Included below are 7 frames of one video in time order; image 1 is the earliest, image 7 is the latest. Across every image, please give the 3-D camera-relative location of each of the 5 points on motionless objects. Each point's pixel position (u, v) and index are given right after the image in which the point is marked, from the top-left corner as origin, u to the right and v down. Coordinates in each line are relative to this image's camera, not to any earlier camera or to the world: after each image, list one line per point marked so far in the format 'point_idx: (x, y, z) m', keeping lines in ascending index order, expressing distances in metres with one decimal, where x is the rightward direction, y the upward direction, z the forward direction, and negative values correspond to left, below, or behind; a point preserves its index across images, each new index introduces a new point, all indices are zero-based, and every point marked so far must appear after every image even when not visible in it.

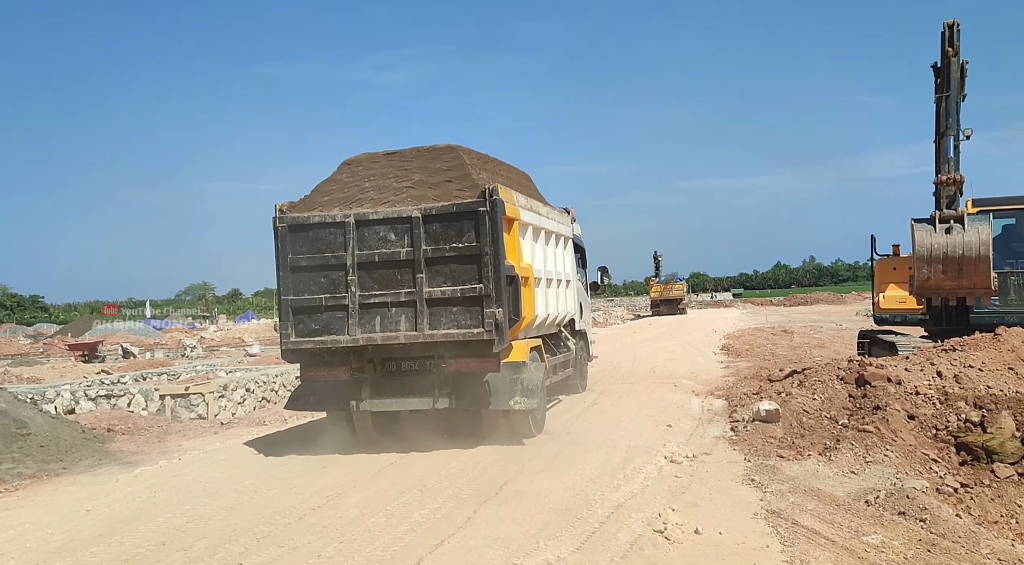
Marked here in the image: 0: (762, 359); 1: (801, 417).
0: (+5.1, -1.6, +16.0) m
1: (+3.1, -1.4, +8.4) m
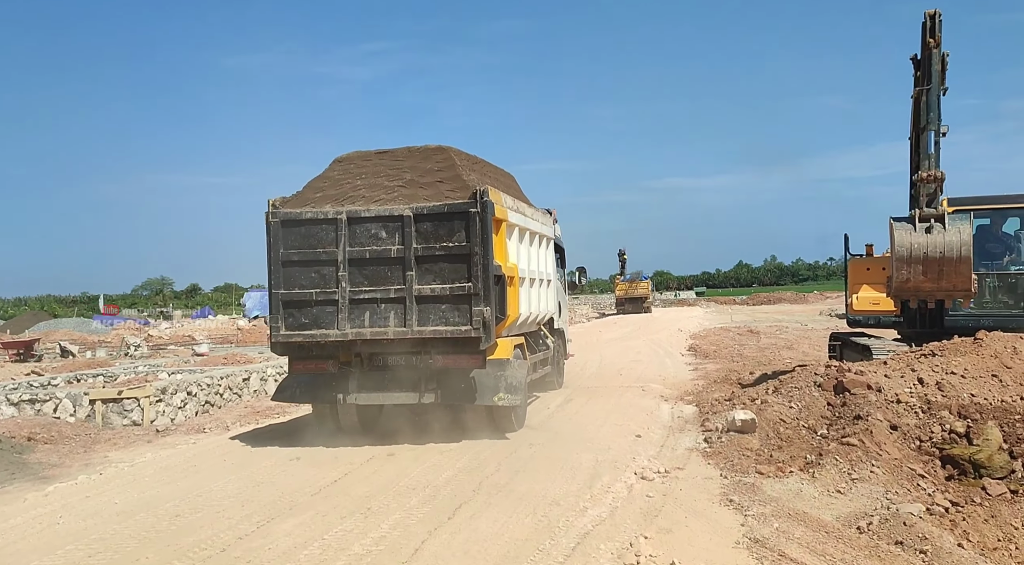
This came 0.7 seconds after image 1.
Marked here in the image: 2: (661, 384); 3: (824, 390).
0: (+4.3, -1.6, +15.6) m
1: (+2.7, -1.5, +7.9) m
2: (+2.3, -1.6, +12.3) m
3: (+3.4, -1.2, +8.5) m
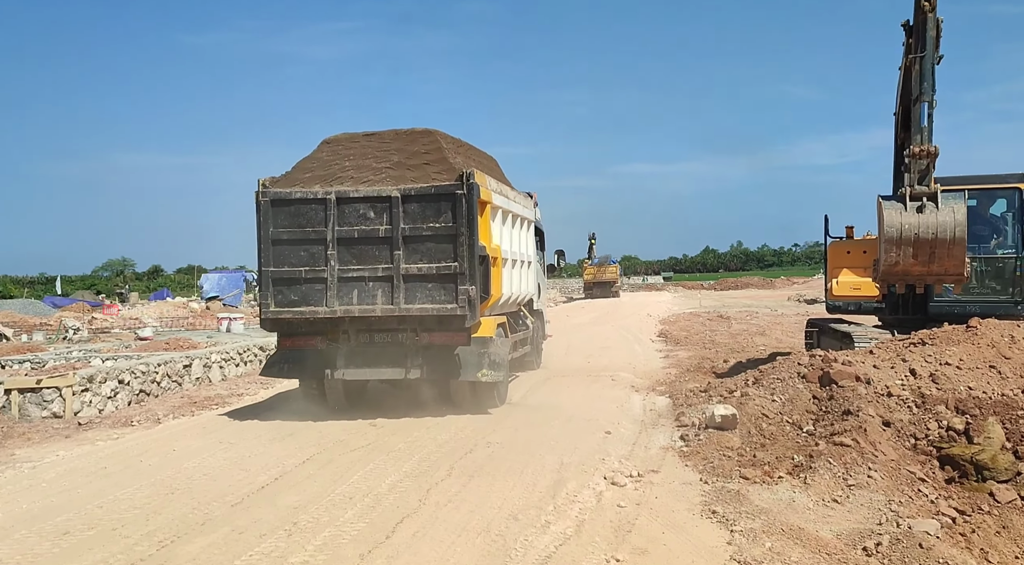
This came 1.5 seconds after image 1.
0: (+3.6, -1.3, +14.9) m
1: (+2.3, -1.3, +7.2) m
2: (+1.7, -1.3, +11.6) m
3: (+2.9, -1.0, +7.8) m
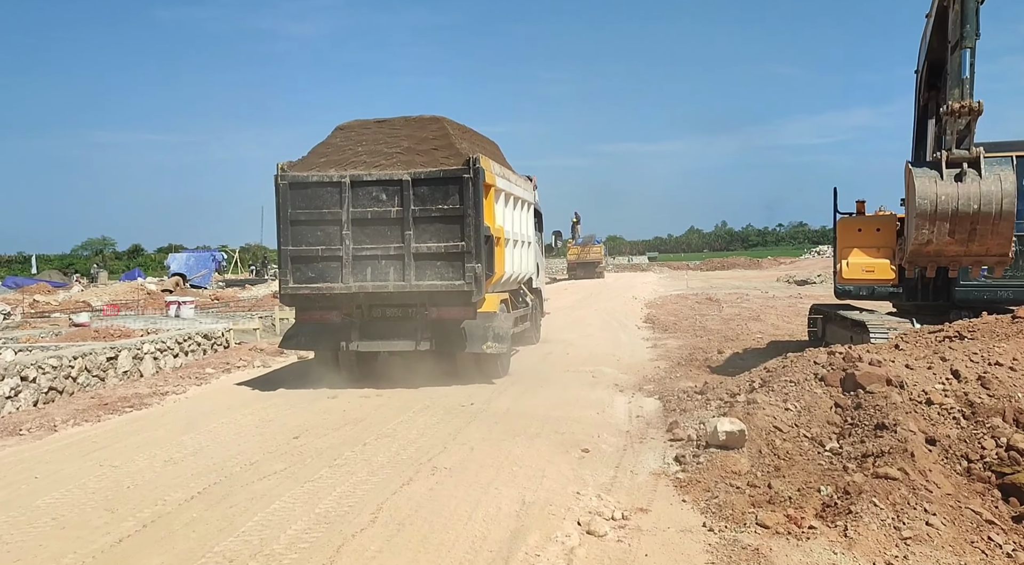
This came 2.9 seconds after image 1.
0: (+3.2, -0.9, +13.6) m
1: (+1.9, -1.2, +5.8) m
2: (+1.3, -1.1, +10.2) m
3: (+2.6, -0.9, +6.4) m
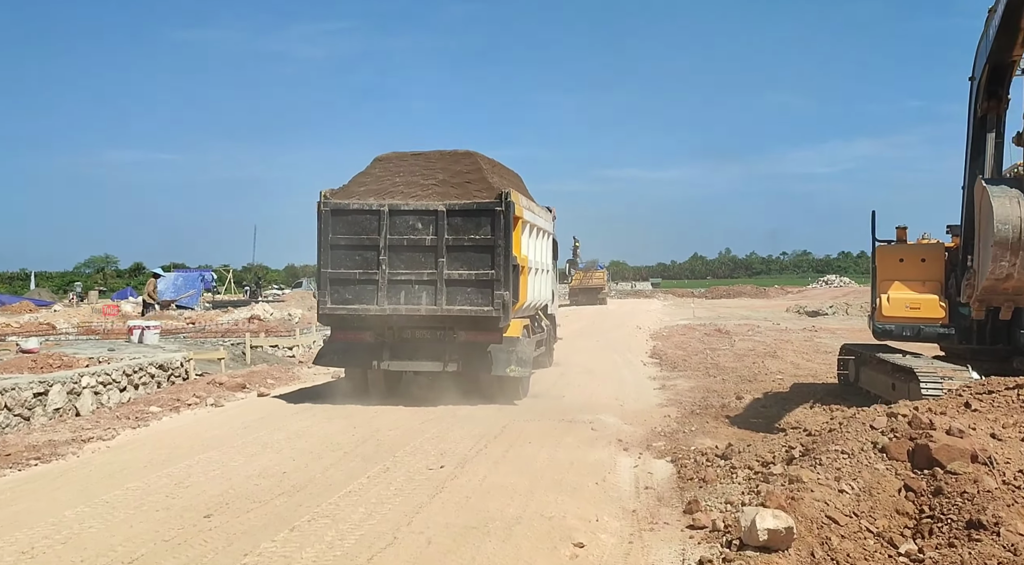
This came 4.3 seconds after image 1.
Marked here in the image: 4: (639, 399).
0: (+3.0, -1.4, +12.2) m
1: (+1.8, -1.4, +4.4) m
2: (+1.2, -1.5, +8.8) m
3: (+2.4, -1.1, +5.0) m
4: (+1.6, -1.5, +10.1) m
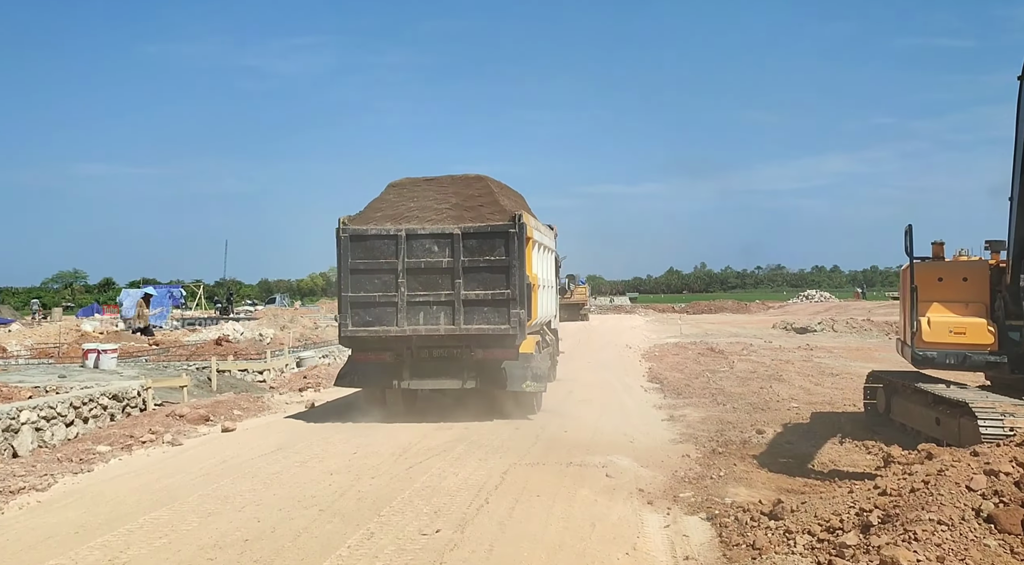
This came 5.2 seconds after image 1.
0: (+2.9, -1.7, +11.2) m
1: (+1.9, -1.6, +3.4) m
2: (+1.2, -1.7, +7.7) m
3: (+2.5, -1.3, +4.0) m
4: (+1.6, -1.7, +9.1) m
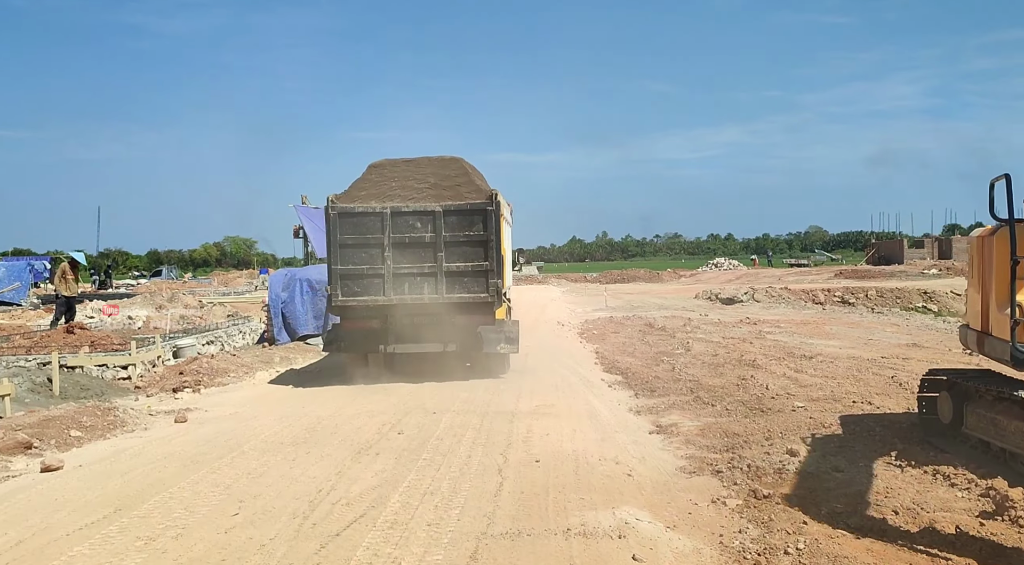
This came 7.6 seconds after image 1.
0: (+2.2, -1.4, +9.0) m
1: (+2.2, -1.5, +1.1) m
2: (+0.9, -1.5, +5.4) m
3: (+2.7, -1.2, +1.8) m
4: (+1.1, -1.5, +6.8) m
